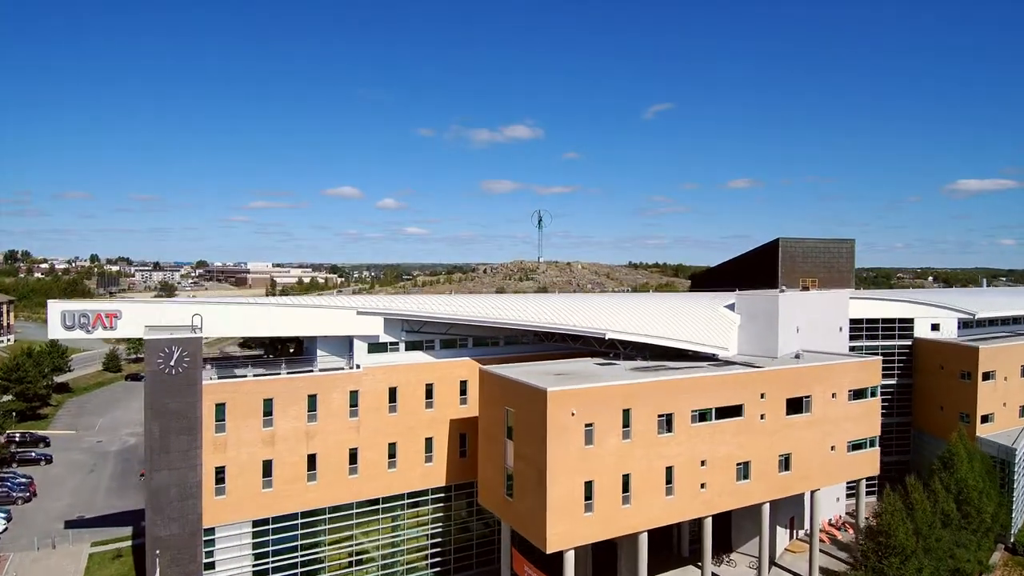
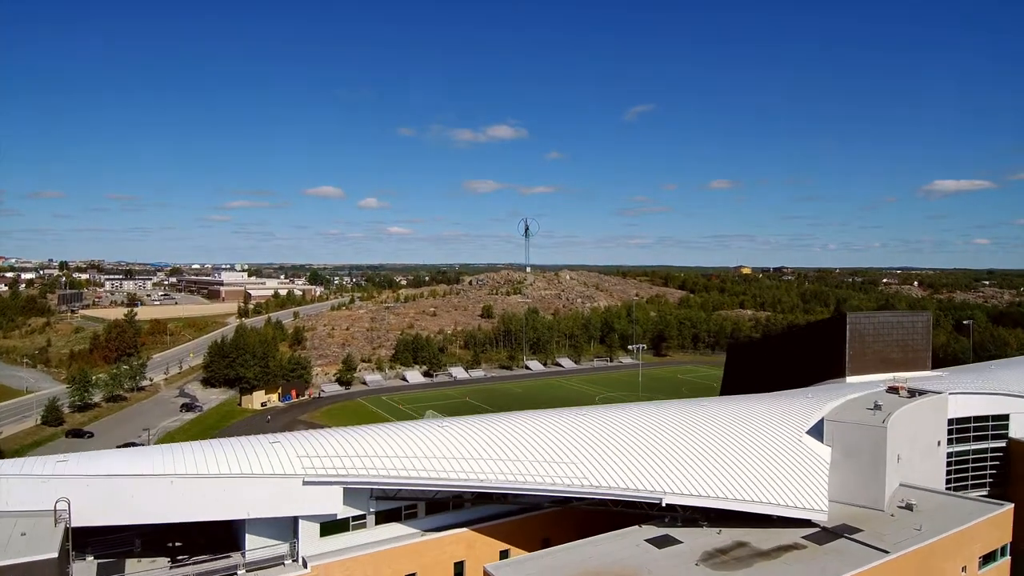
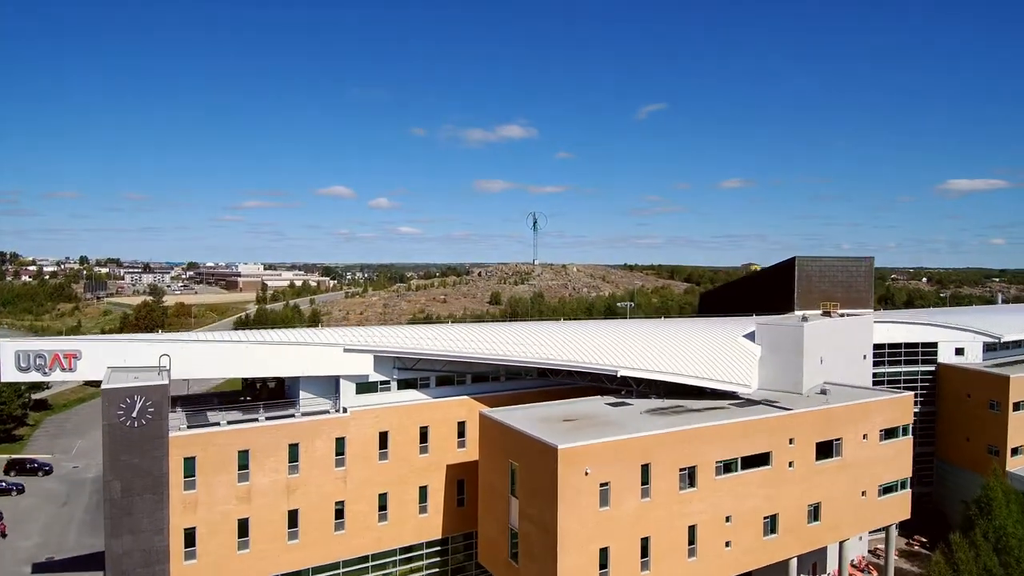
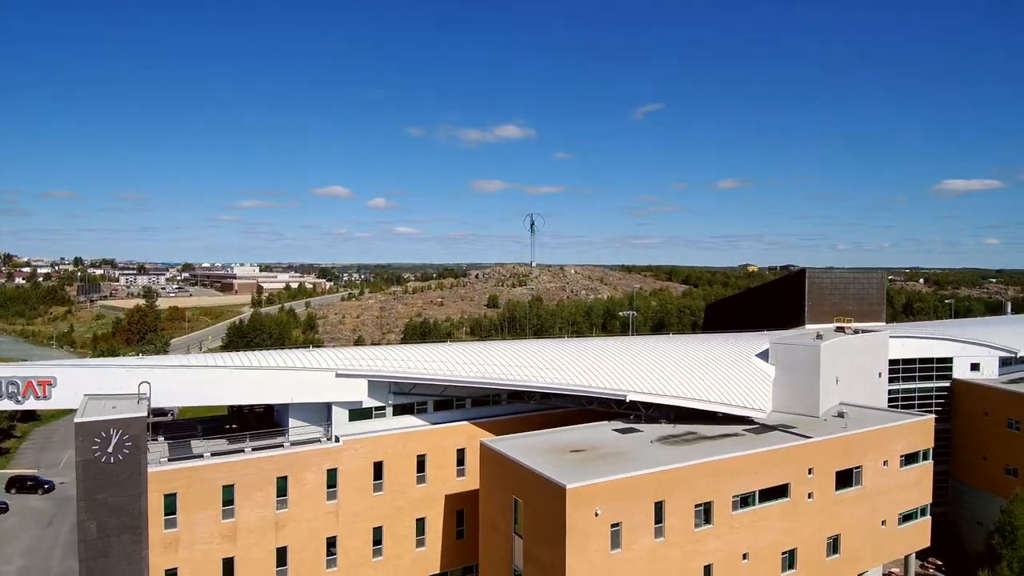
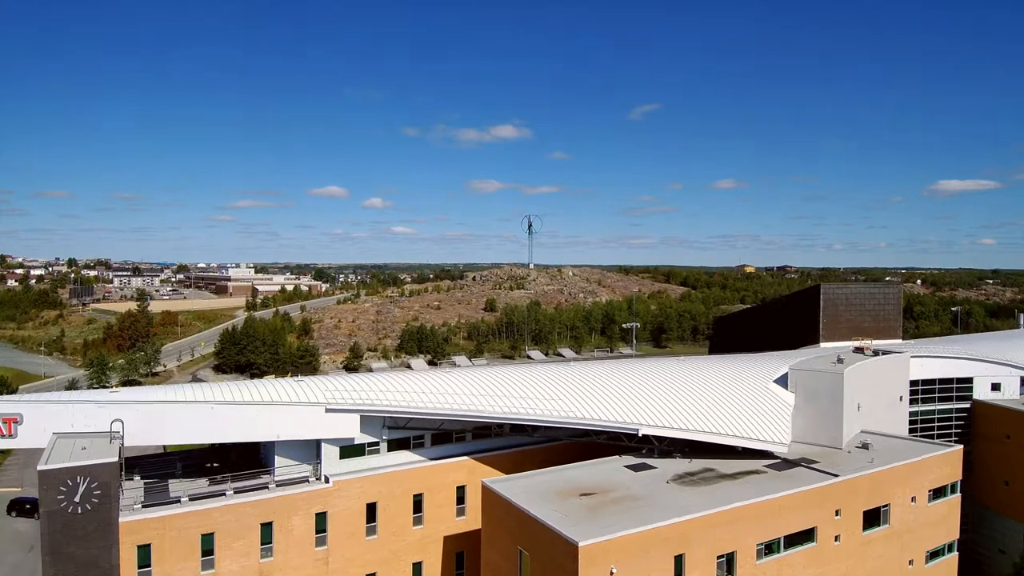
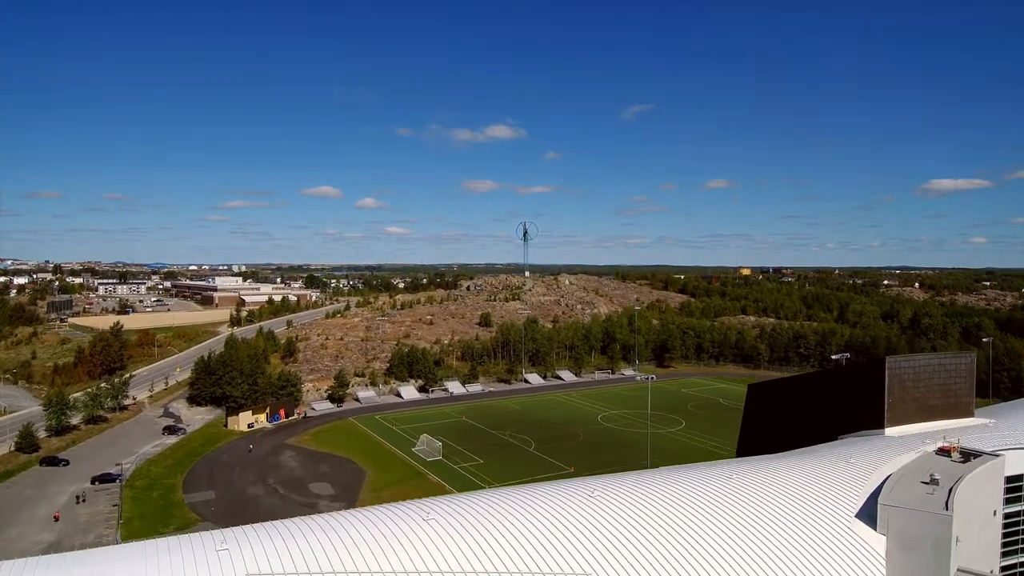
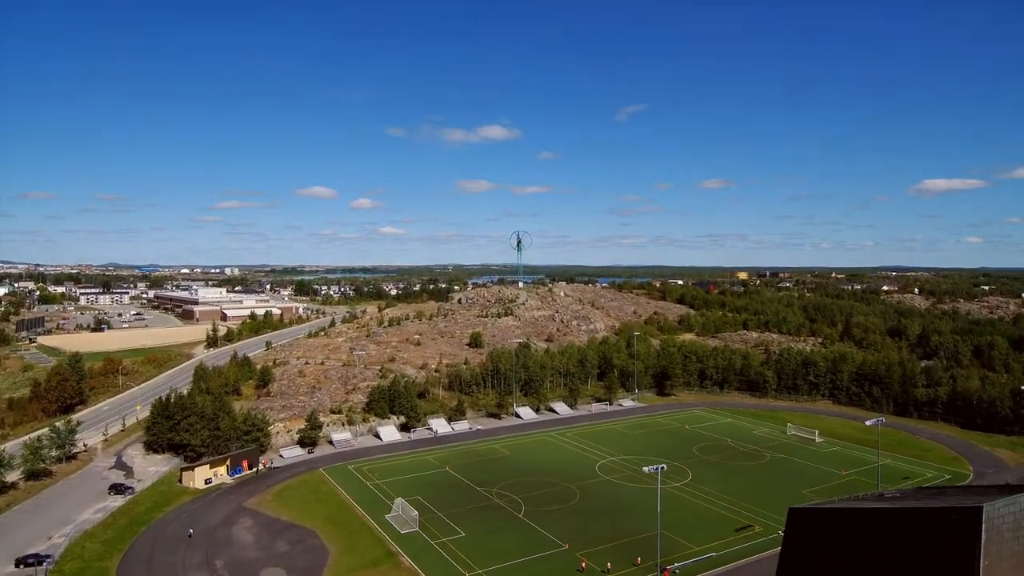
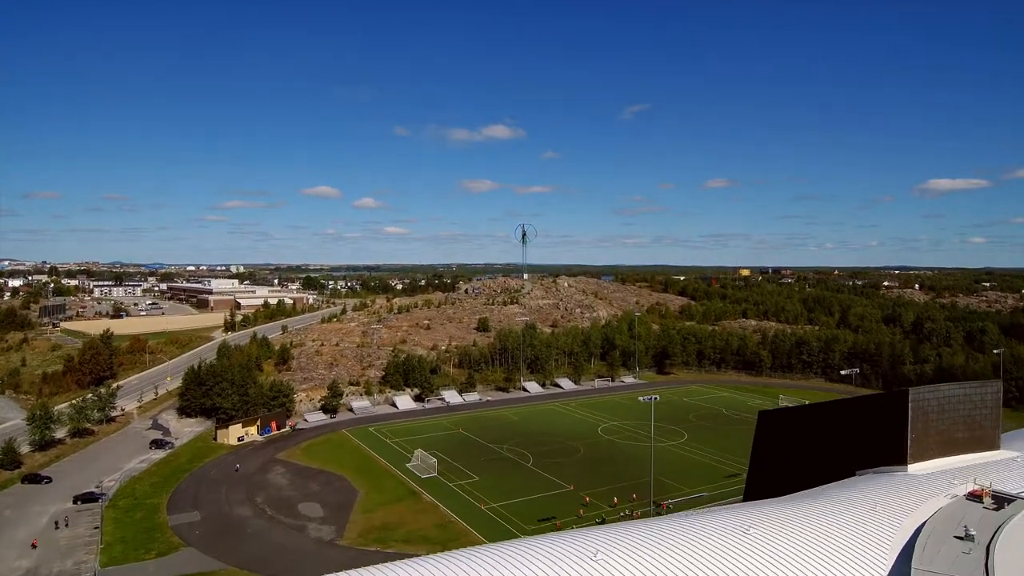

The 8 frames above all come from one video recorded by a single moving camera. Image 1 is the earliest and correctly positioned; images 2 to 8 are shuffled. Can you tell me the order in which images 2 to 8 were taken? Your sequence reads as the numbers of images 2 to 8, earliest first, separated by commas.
3, 4, 5, 2, 6, 8, 7
